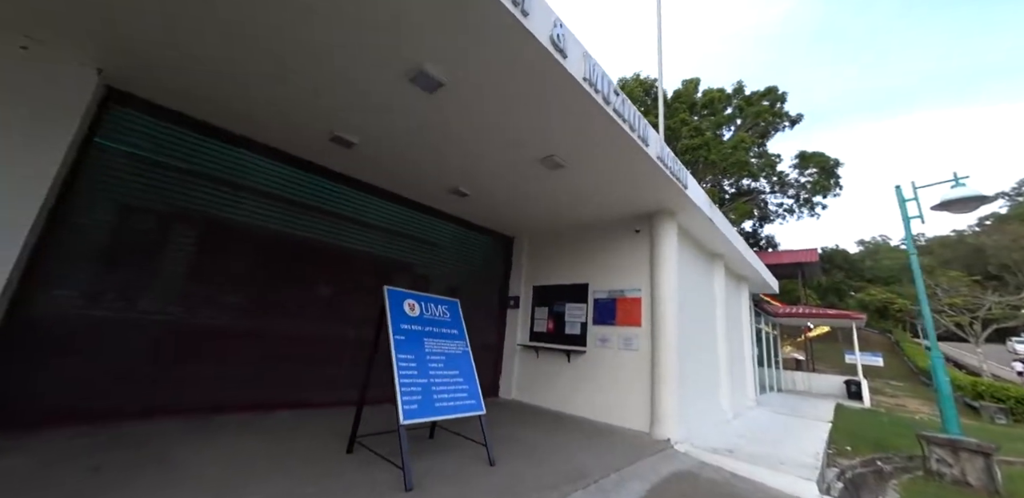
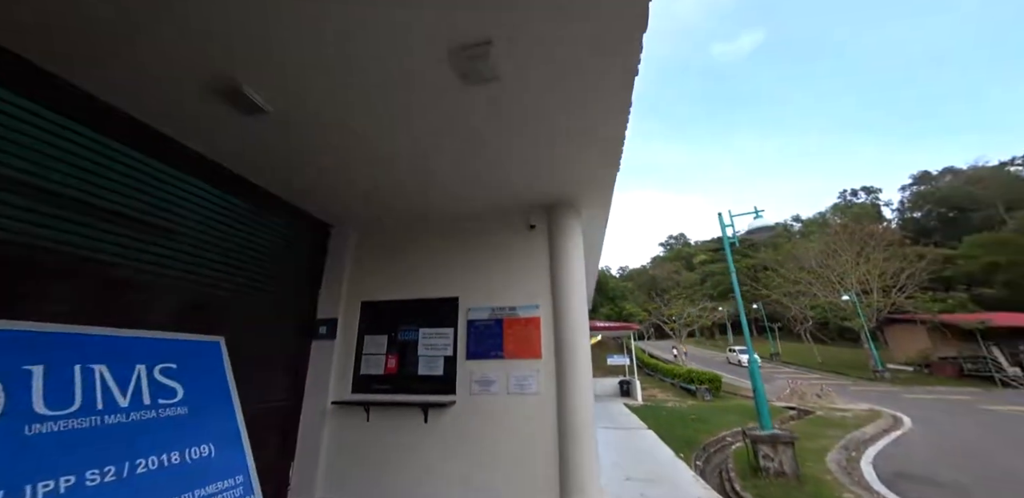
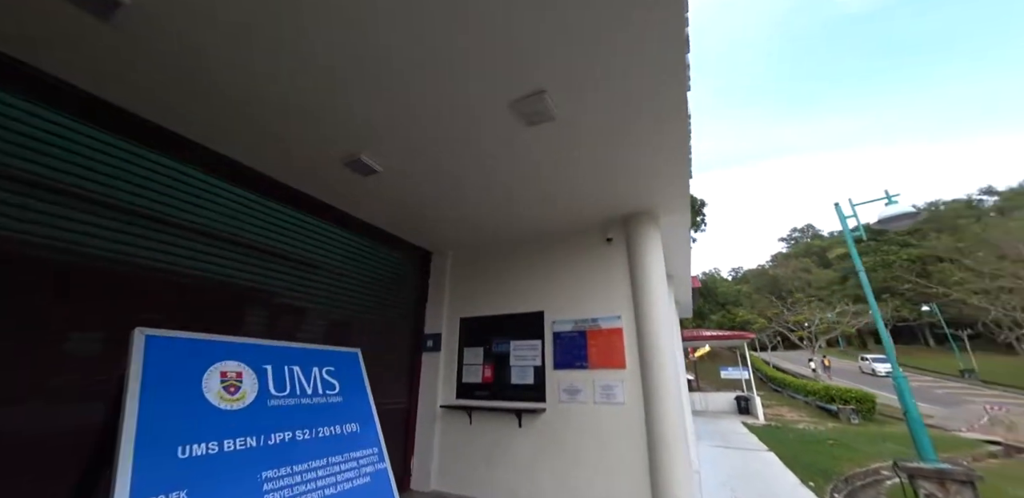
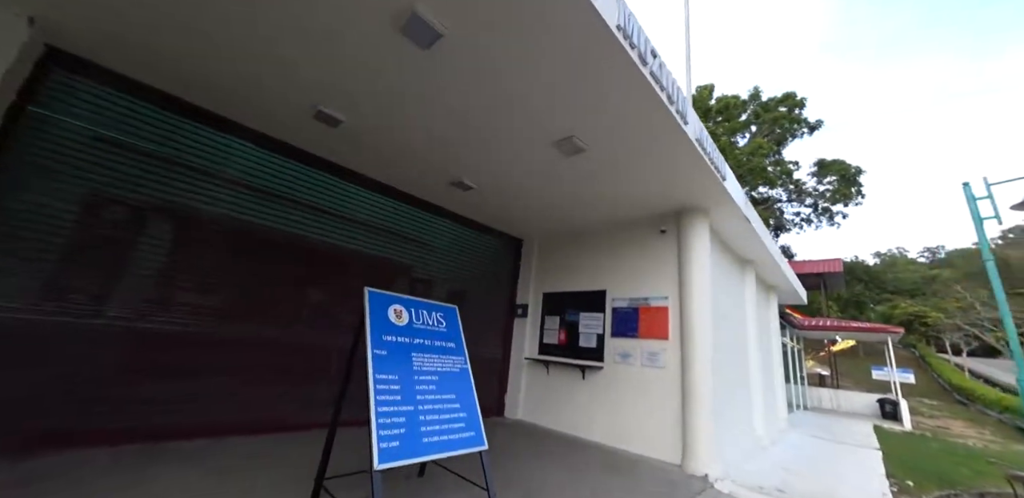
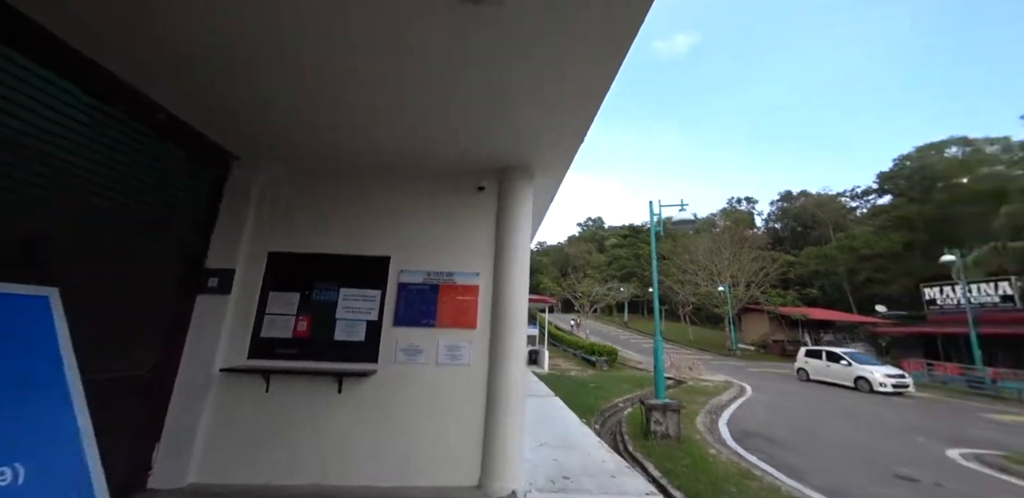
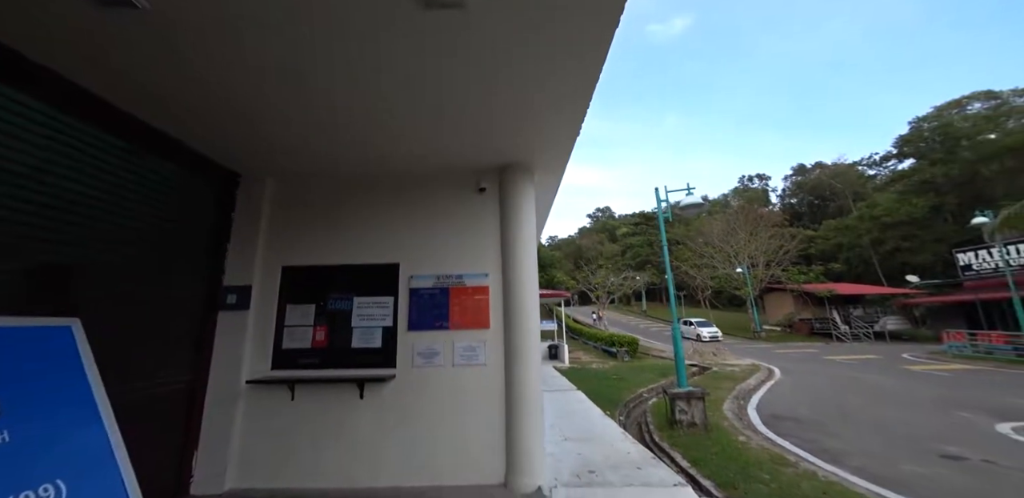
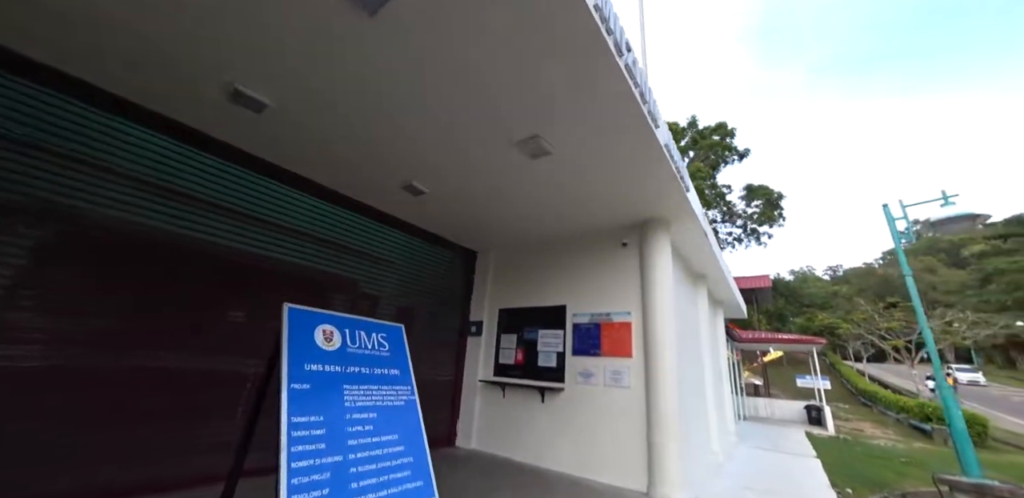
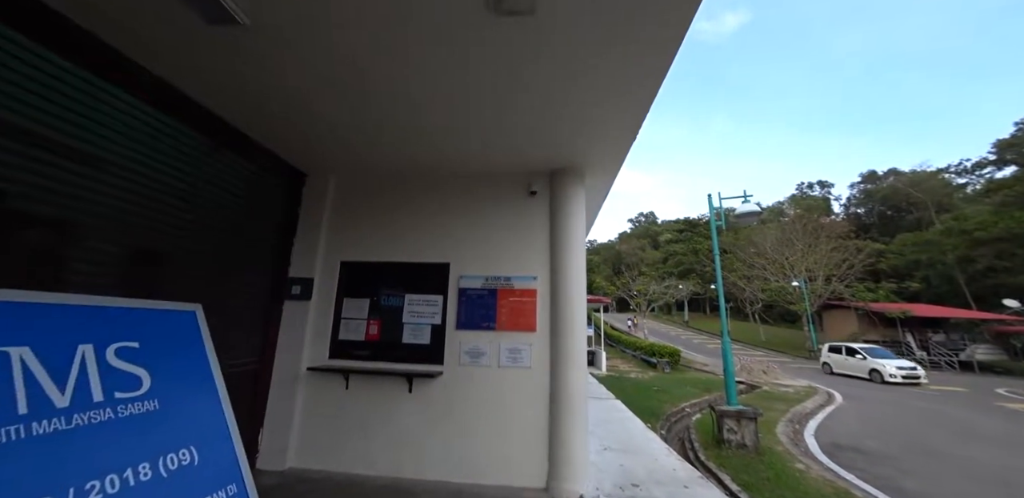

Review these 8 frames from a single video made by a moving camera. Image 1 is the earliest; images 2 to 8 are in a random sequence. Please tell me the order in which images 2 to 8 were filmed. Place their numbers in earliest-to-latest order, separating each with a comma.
4, 7, 3, 2, 6, 8, 5
